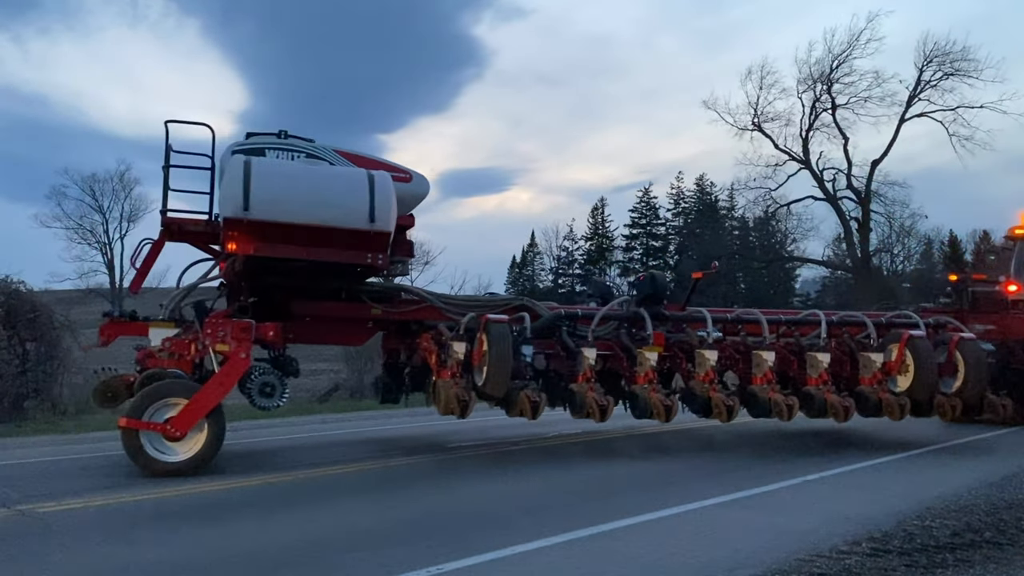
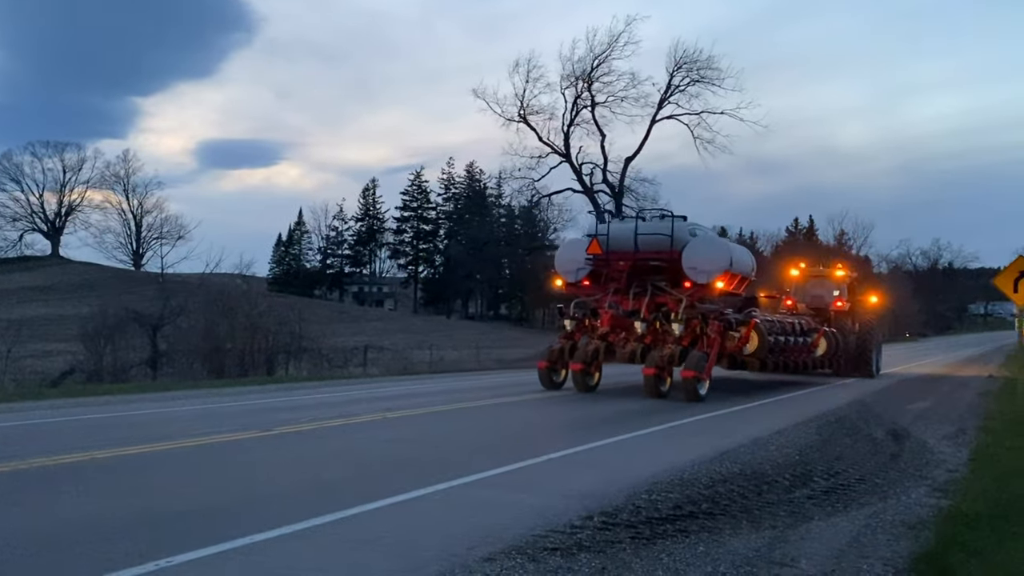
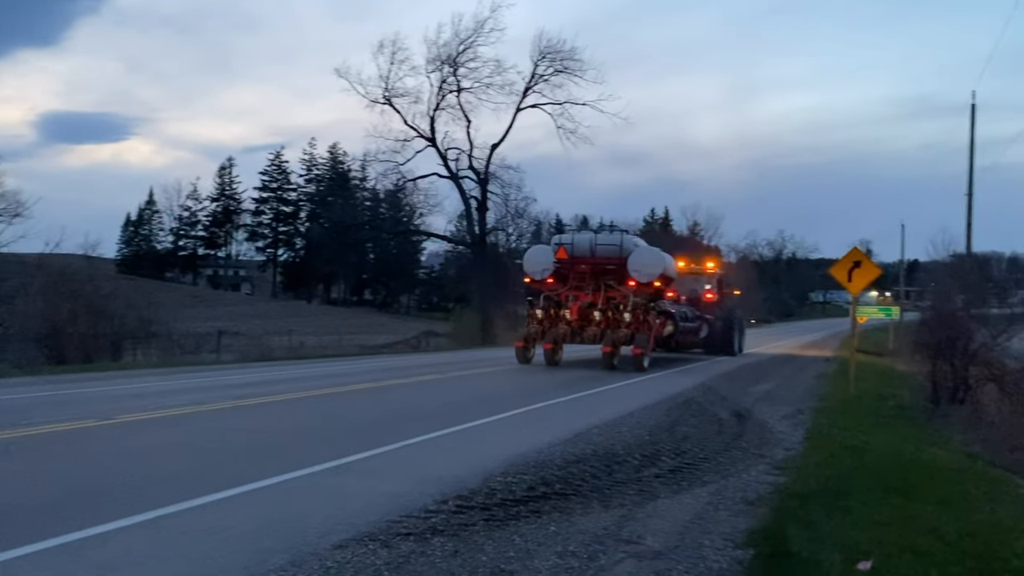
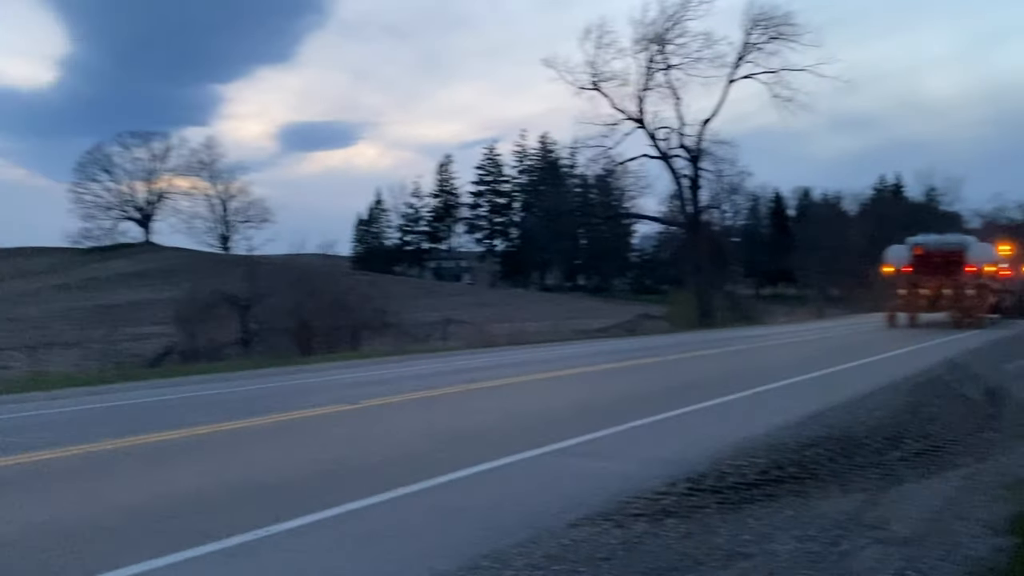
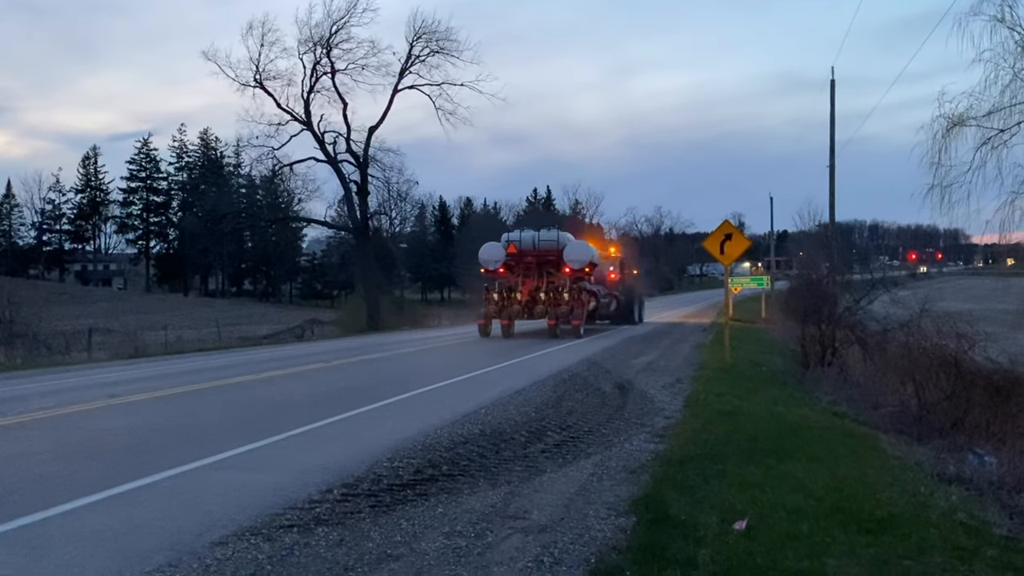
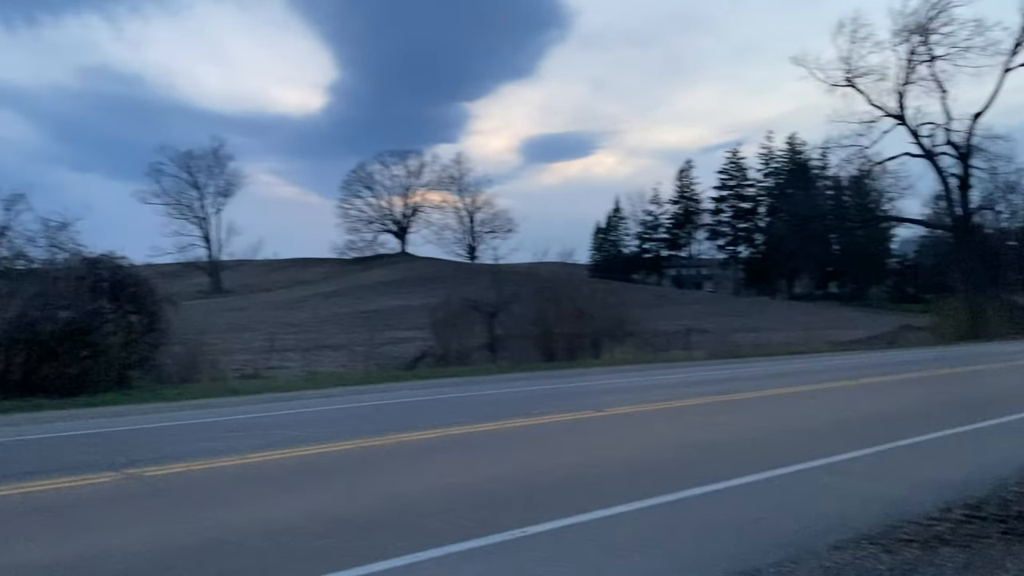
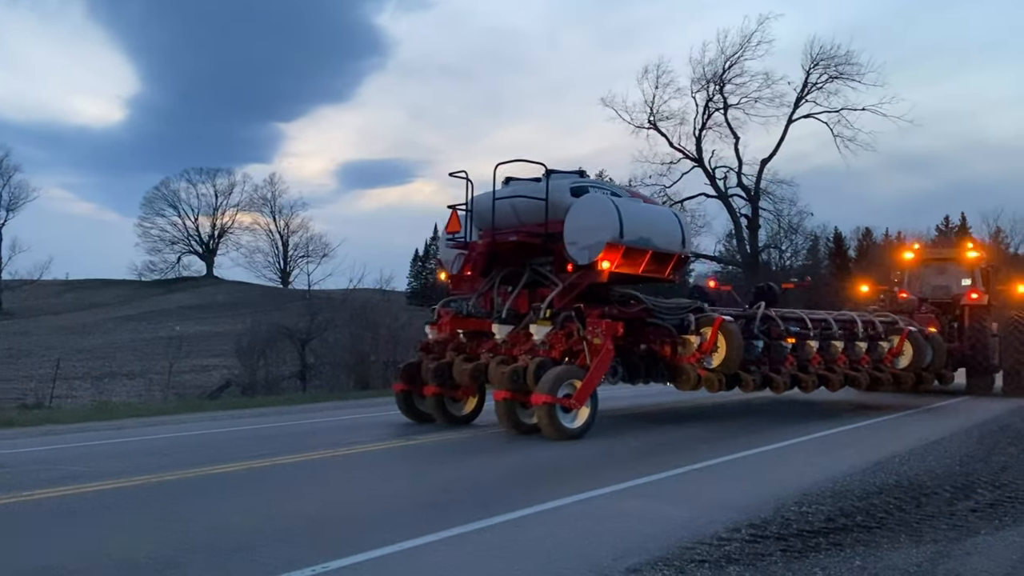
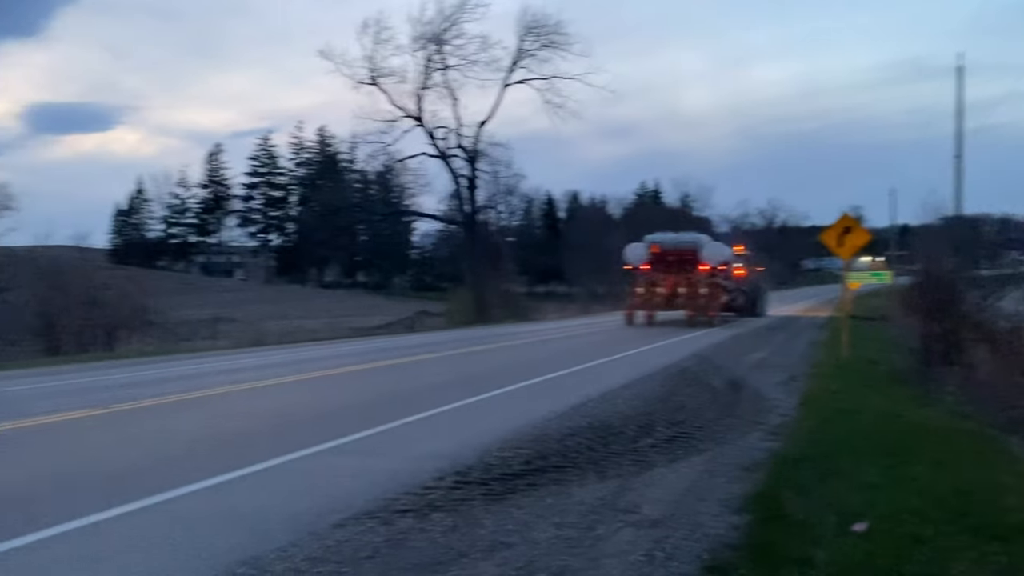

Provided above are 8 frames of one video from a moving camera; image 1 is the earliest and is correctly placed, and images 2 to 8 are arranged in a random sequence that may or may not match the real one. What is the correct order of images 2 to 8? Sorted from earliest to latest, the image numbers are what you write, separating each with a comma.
7, 2, 3, 5, 8, 4, 6
